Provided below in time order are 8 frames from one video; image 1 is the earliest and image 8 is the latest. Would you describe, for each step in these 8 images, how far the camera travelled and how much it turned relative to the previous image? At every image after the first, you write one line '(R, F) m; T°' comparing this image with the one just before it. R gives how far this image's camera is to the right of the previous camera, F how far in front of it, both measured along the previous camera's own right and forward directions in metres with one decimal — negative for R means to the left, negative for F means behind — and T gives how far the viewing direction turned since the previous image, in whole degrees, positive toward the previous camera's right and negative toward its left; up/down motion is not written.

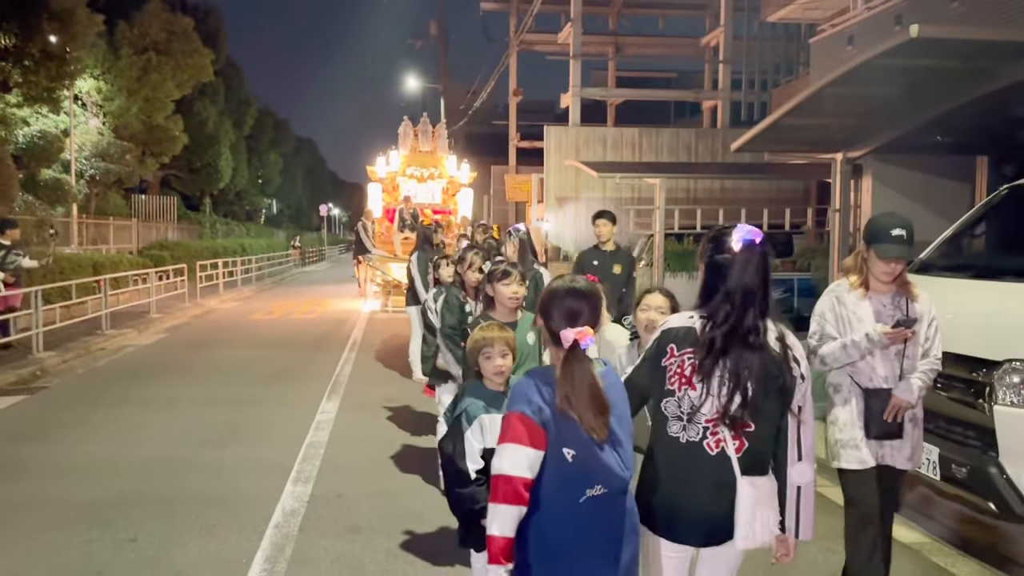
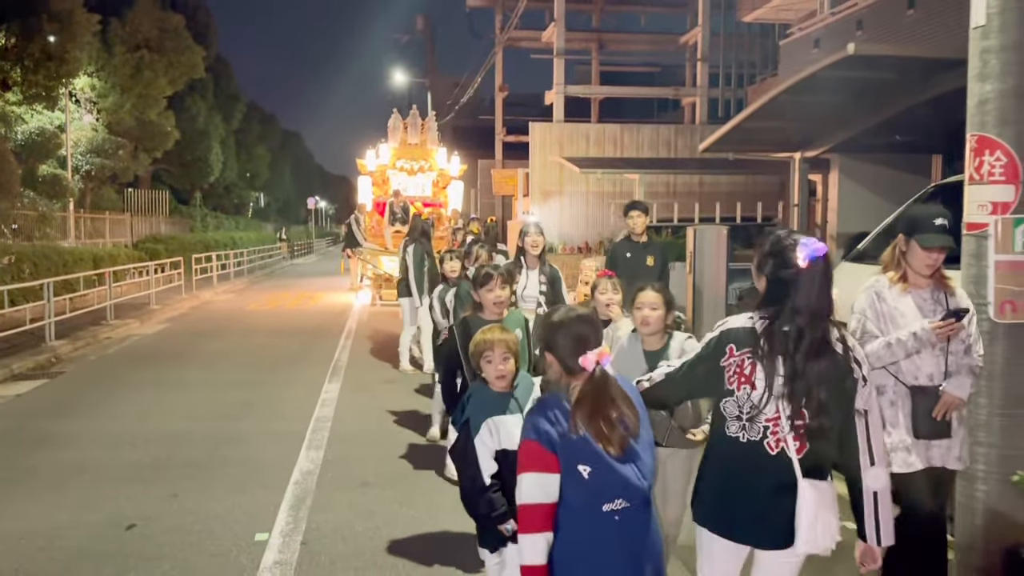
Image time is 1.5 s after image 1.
(0.0, -0.8) m; +1°
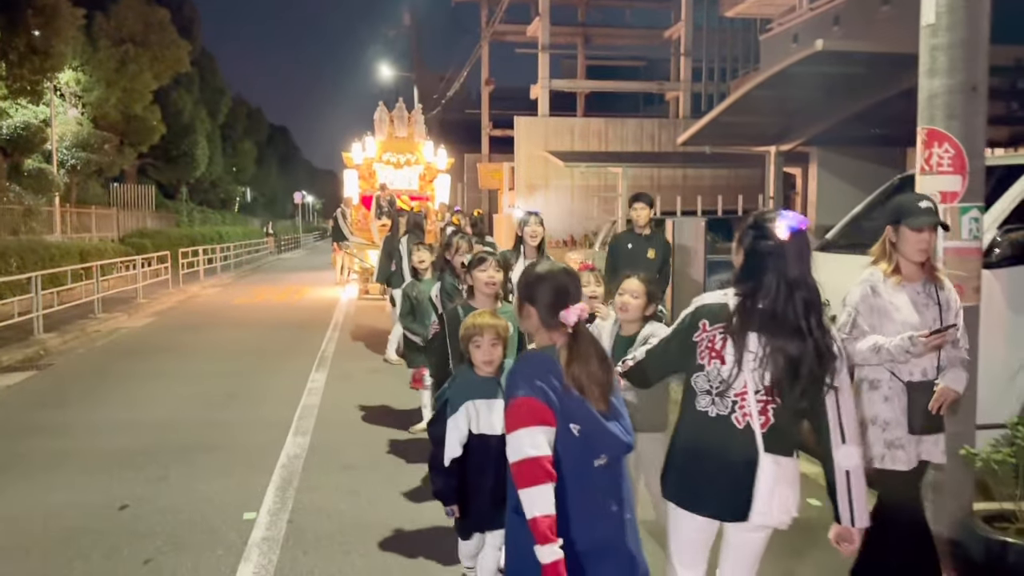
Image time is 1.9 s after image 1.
(+0.1, -0.2) m; +1°
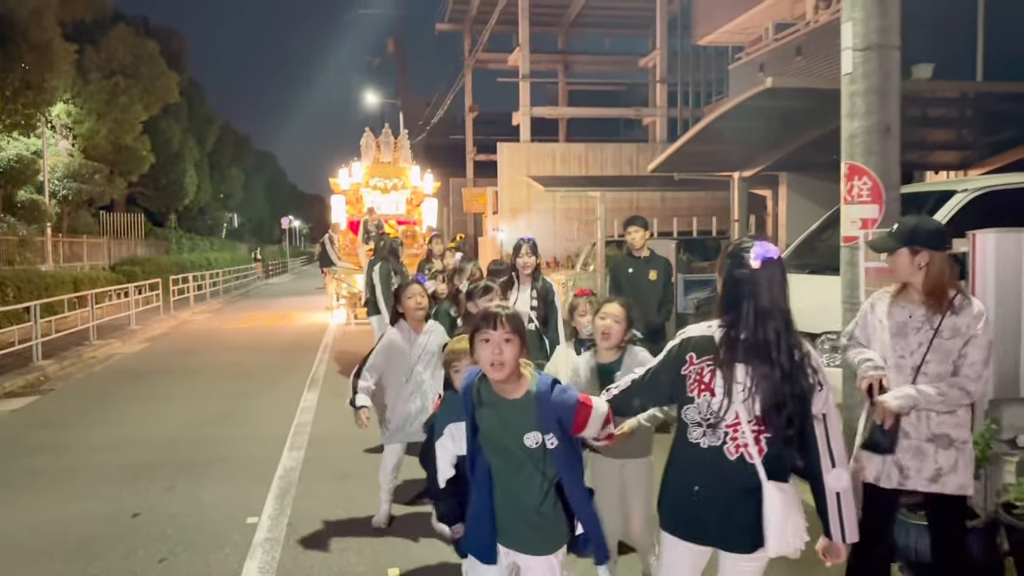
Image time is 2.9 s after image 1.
(+0.1, -0.6) m; +1°
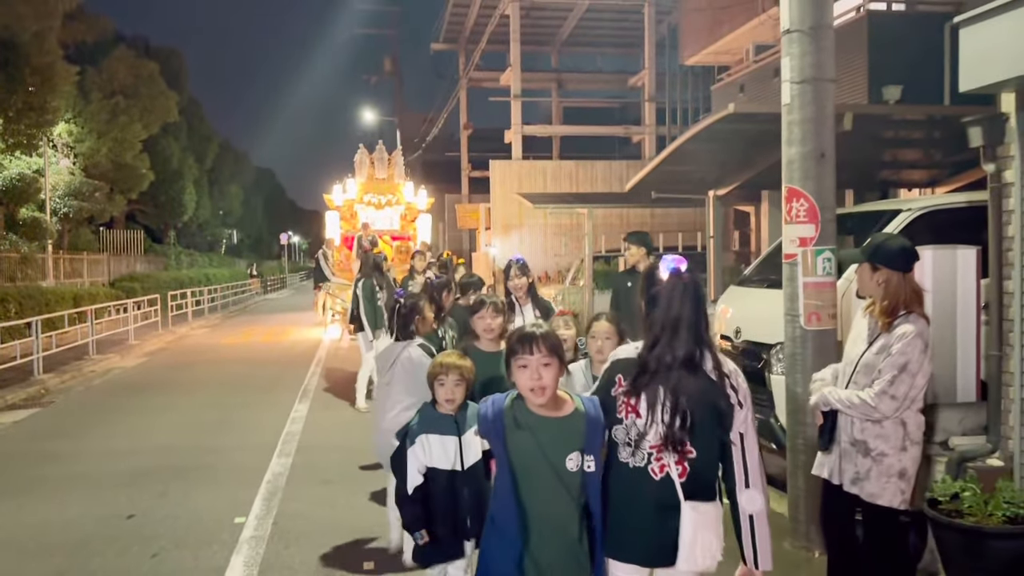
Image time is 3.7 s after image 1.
(+0.2, -0.4) m; 0°
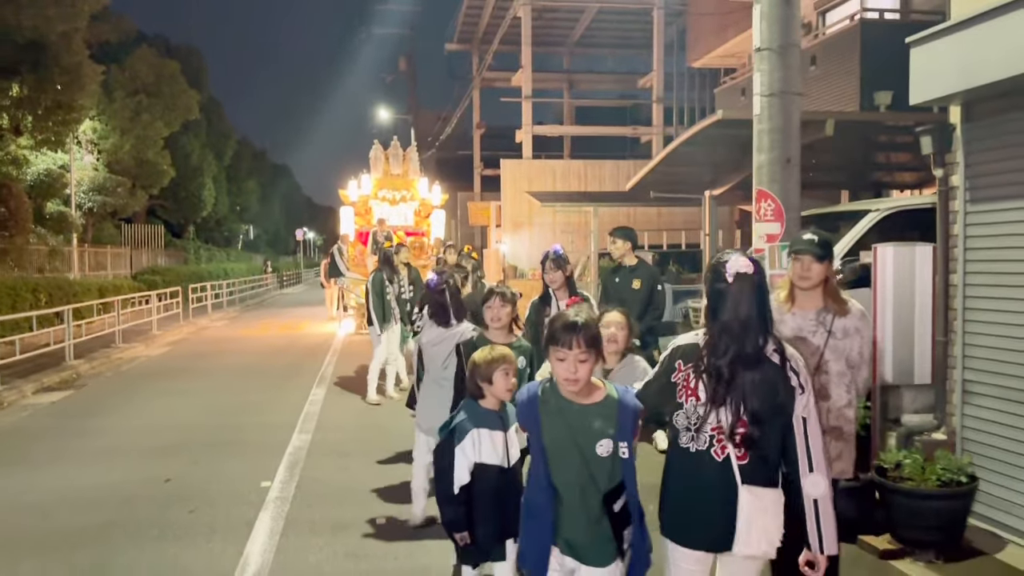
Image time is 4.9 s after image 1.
(+0.1, -0.7) m; -1°
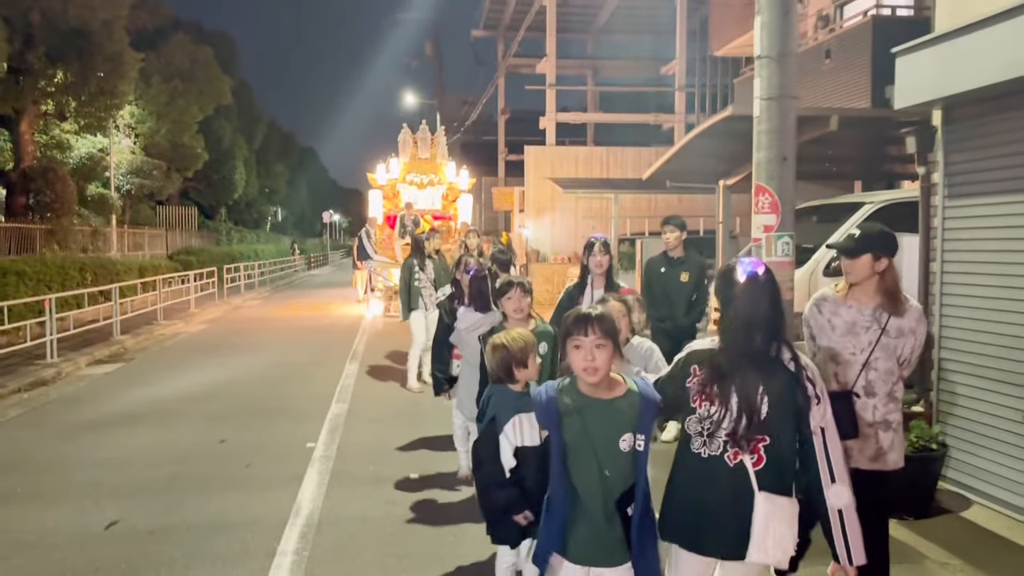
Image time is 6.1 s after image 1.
(0.0, -0.7) m; -1°
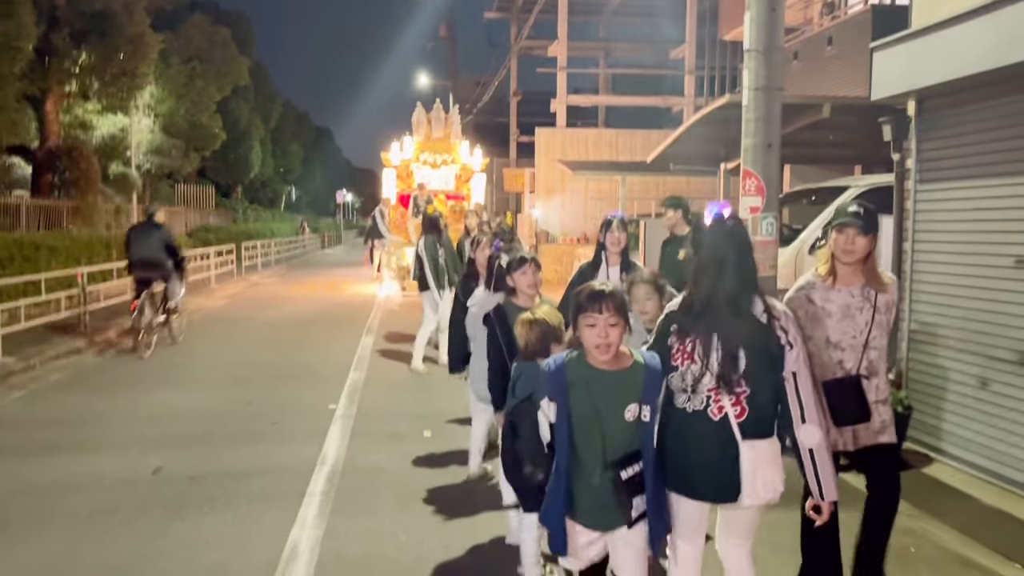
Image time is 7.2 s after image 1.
(+0.1, -0.6) m; -1°
